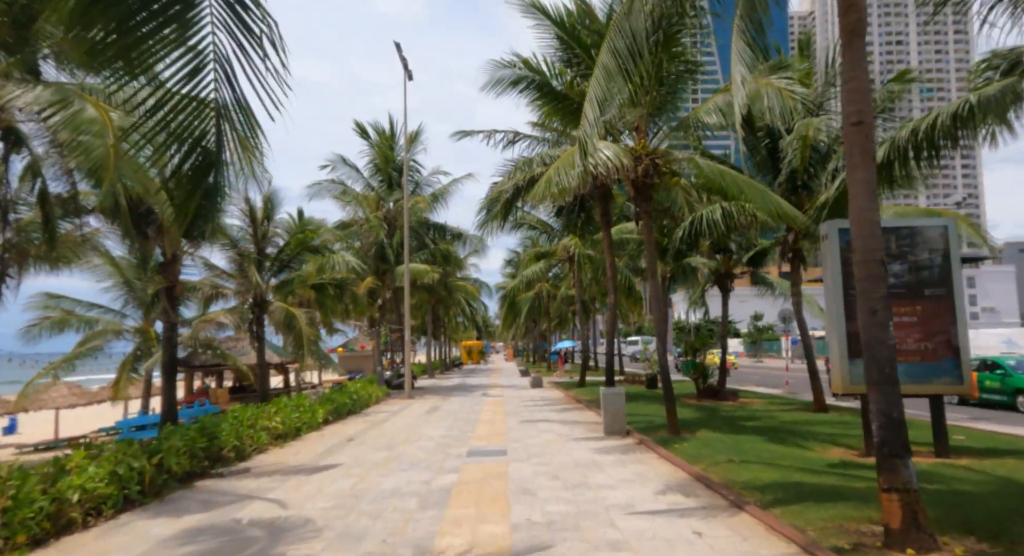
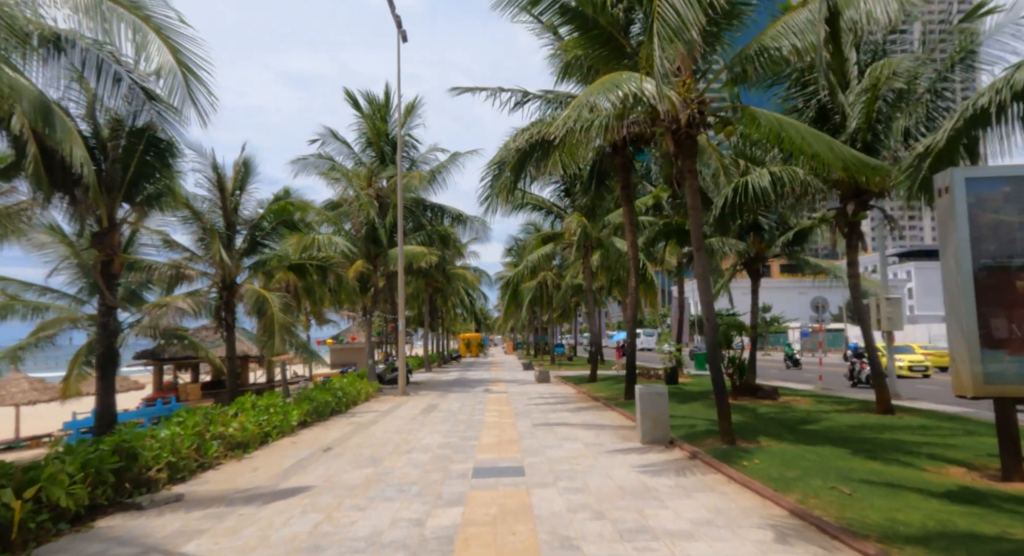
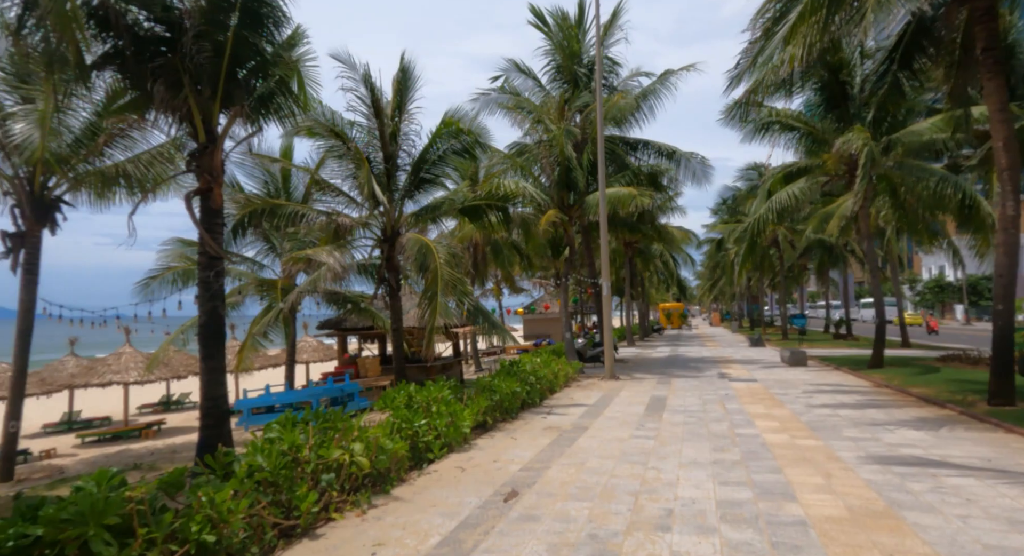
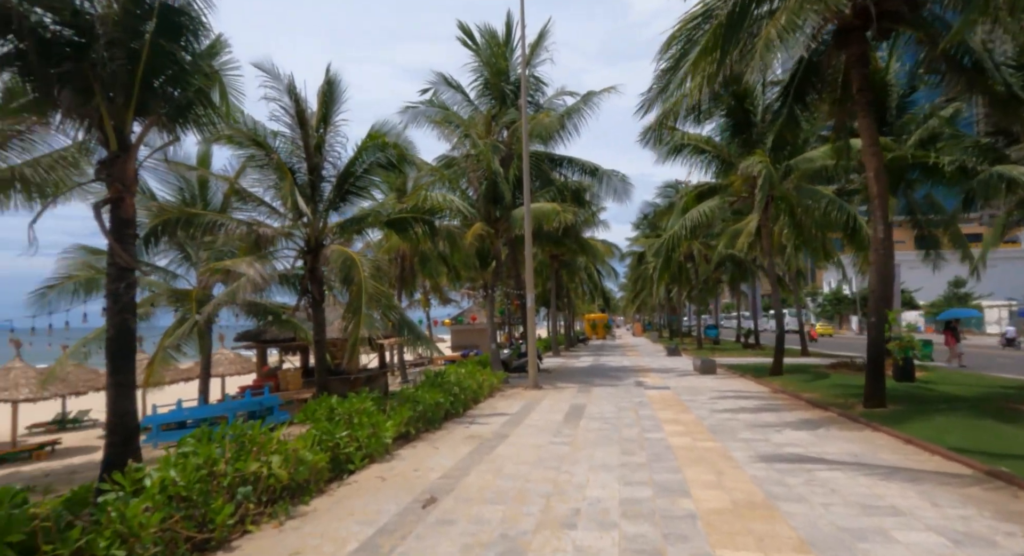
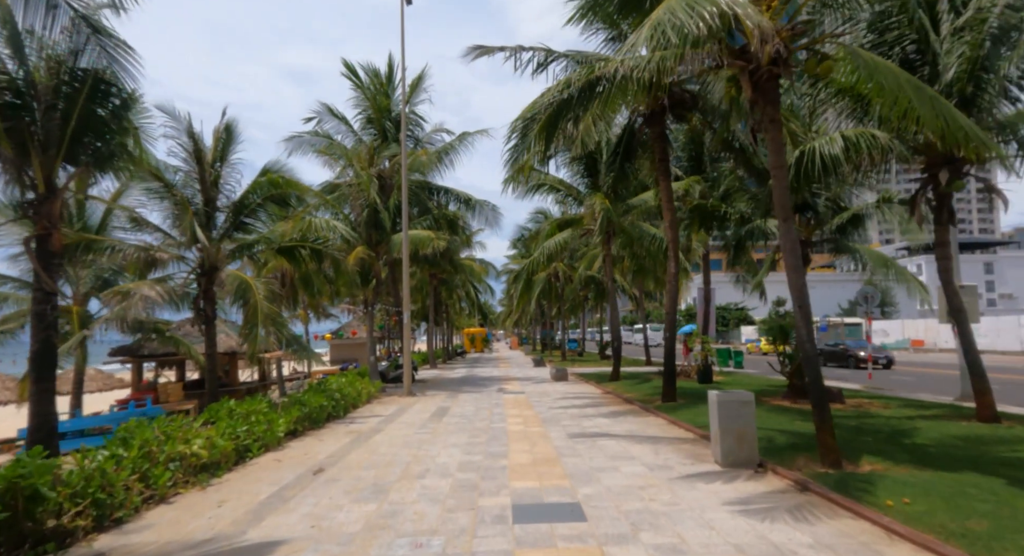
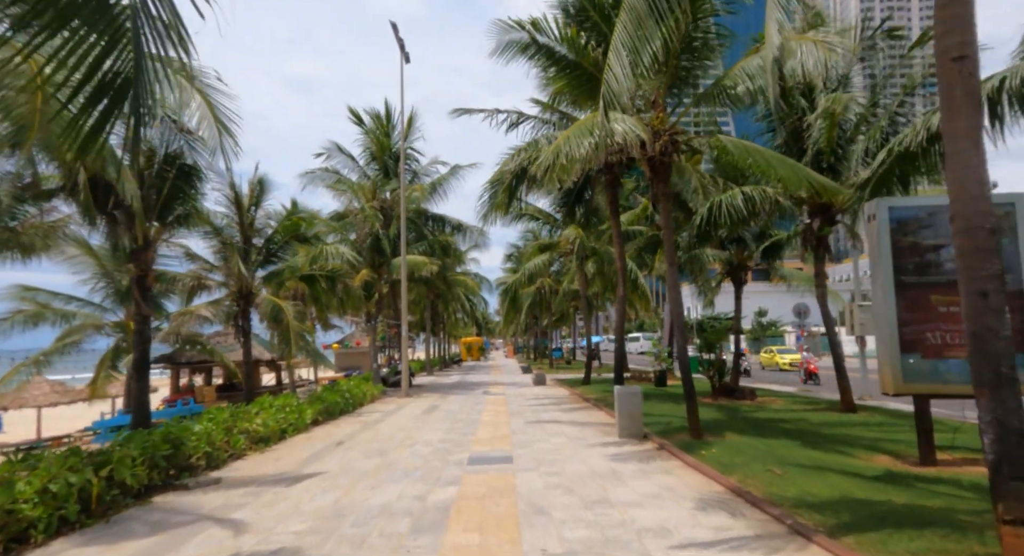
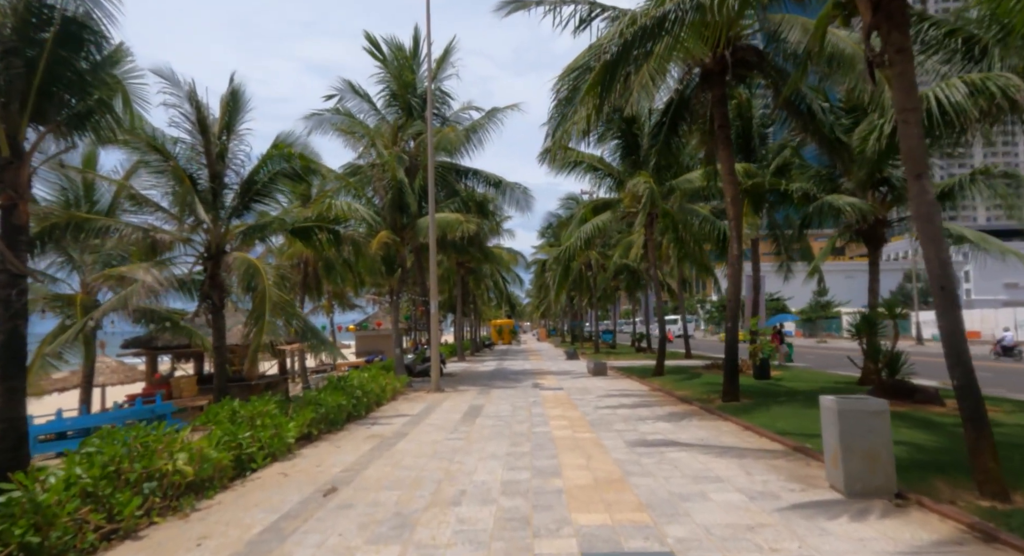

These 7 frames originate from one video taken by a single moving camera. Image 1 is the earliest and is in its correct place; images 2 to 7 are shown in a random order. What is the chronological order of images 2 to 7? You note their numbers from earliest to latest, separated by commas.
6, 2, 5, 7, 4, 3
